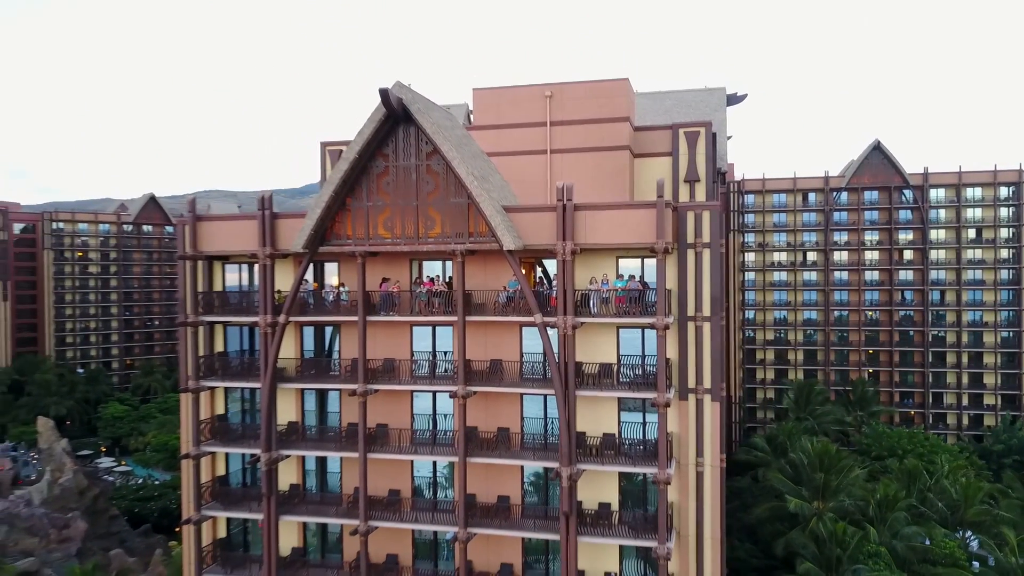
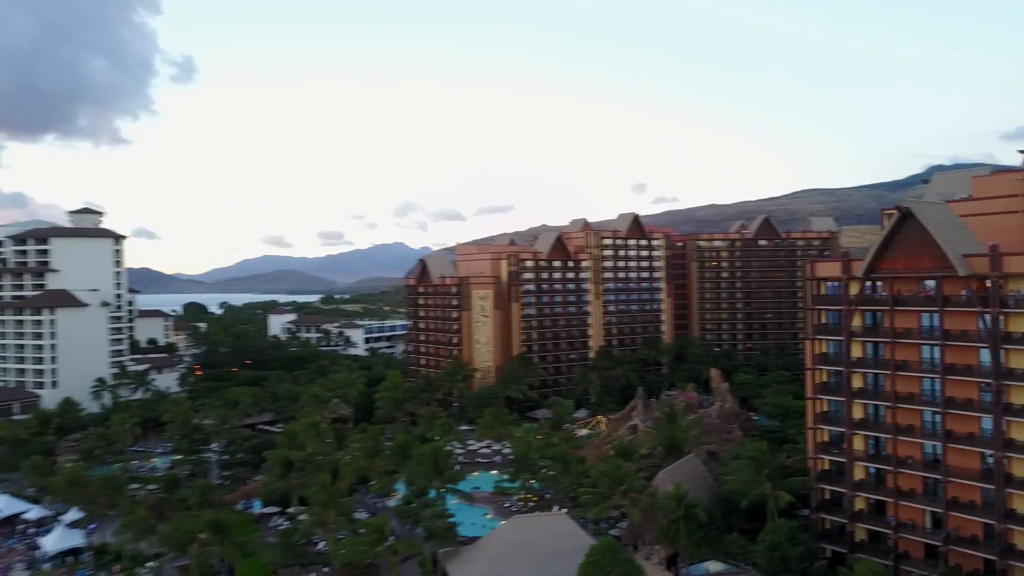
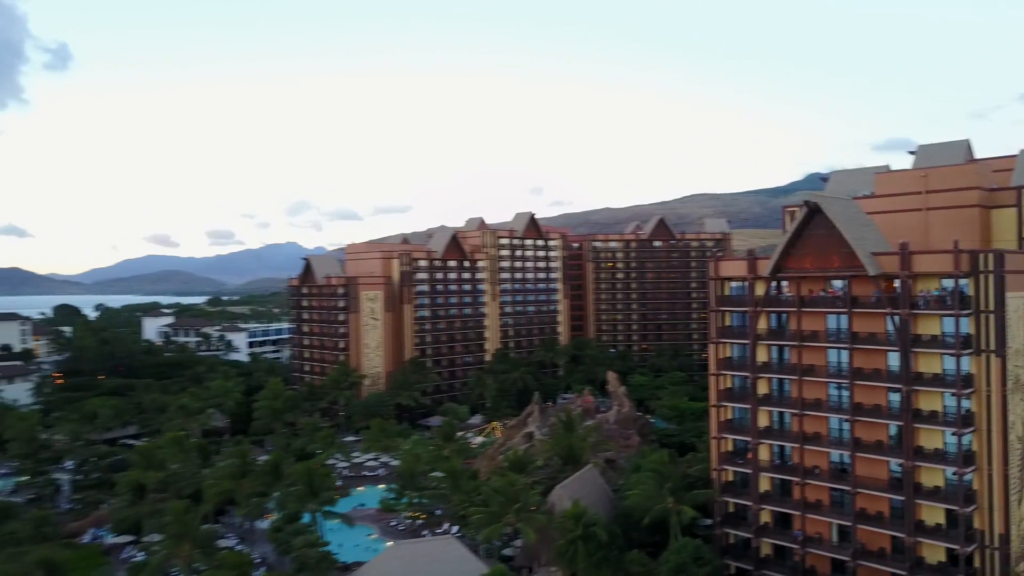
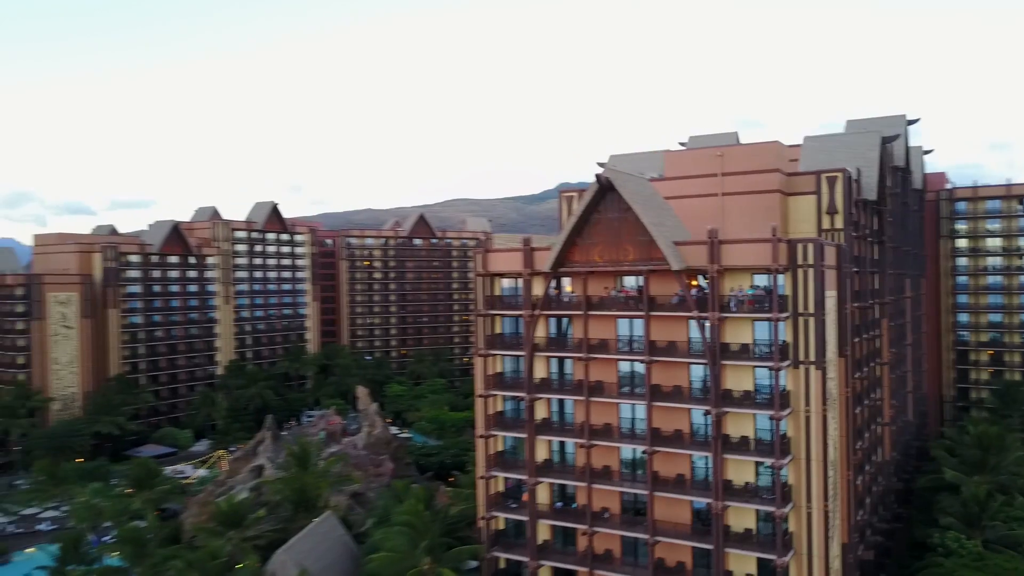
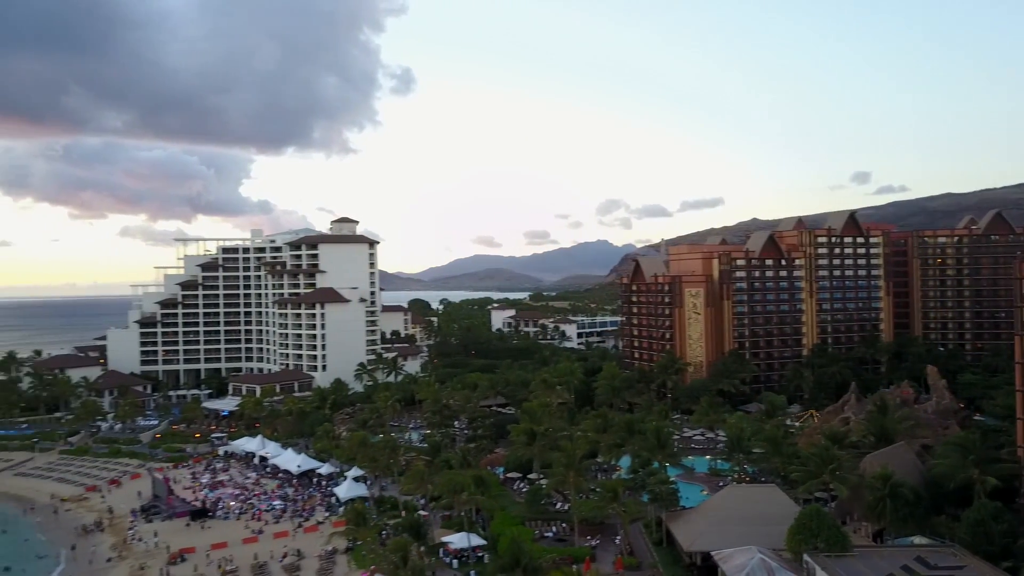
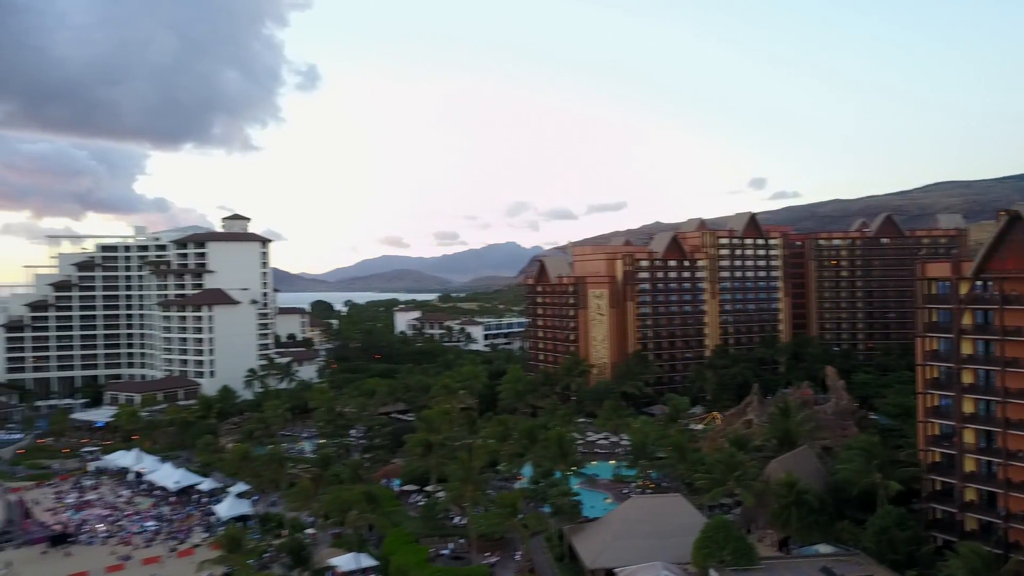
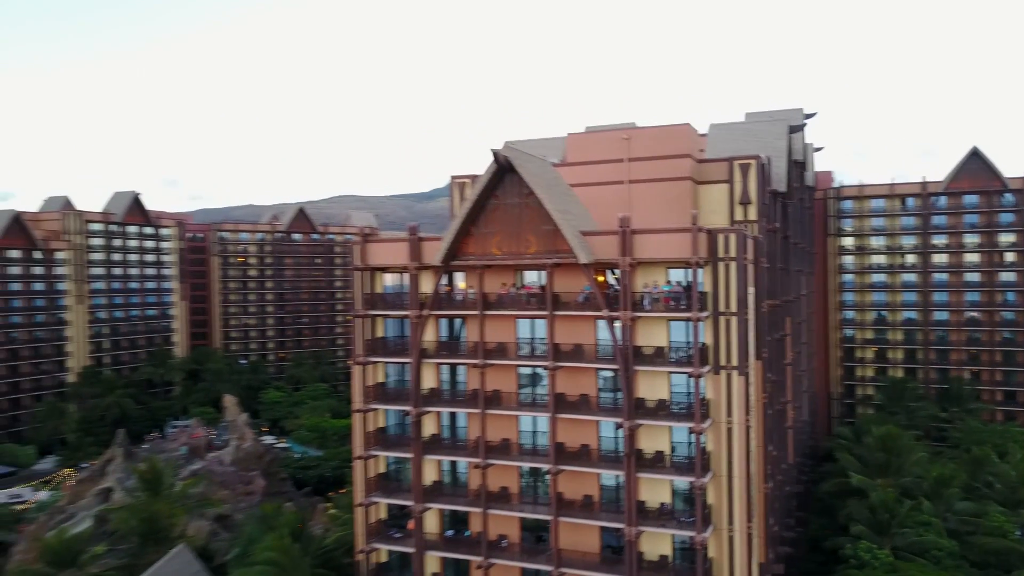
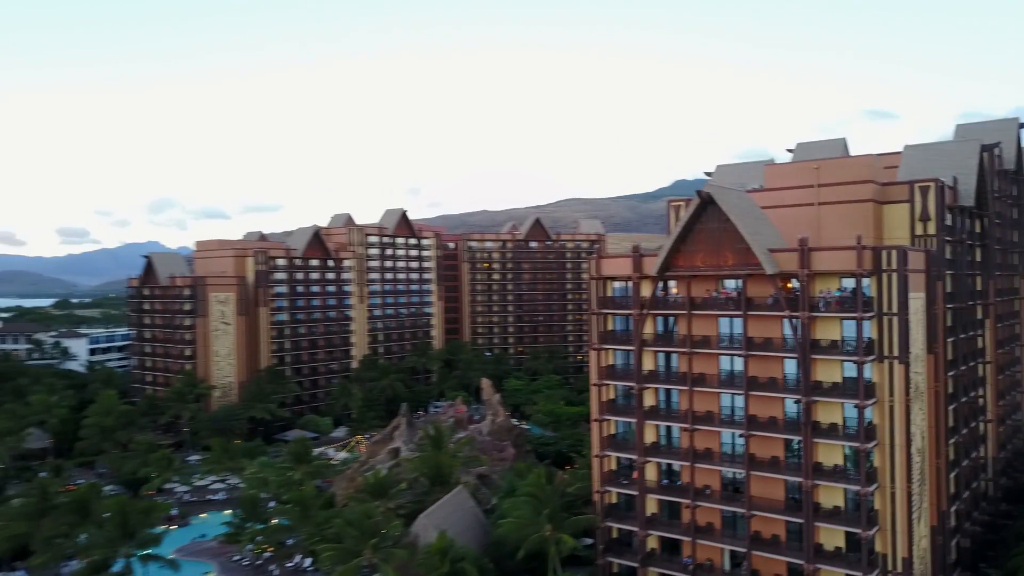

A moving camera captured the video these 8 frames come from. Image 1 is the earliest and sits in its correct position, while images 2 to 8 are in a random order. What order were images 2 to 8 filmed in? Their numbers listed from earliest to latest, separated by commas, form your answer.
7, 4, 8, 3, 2, 6, 5
